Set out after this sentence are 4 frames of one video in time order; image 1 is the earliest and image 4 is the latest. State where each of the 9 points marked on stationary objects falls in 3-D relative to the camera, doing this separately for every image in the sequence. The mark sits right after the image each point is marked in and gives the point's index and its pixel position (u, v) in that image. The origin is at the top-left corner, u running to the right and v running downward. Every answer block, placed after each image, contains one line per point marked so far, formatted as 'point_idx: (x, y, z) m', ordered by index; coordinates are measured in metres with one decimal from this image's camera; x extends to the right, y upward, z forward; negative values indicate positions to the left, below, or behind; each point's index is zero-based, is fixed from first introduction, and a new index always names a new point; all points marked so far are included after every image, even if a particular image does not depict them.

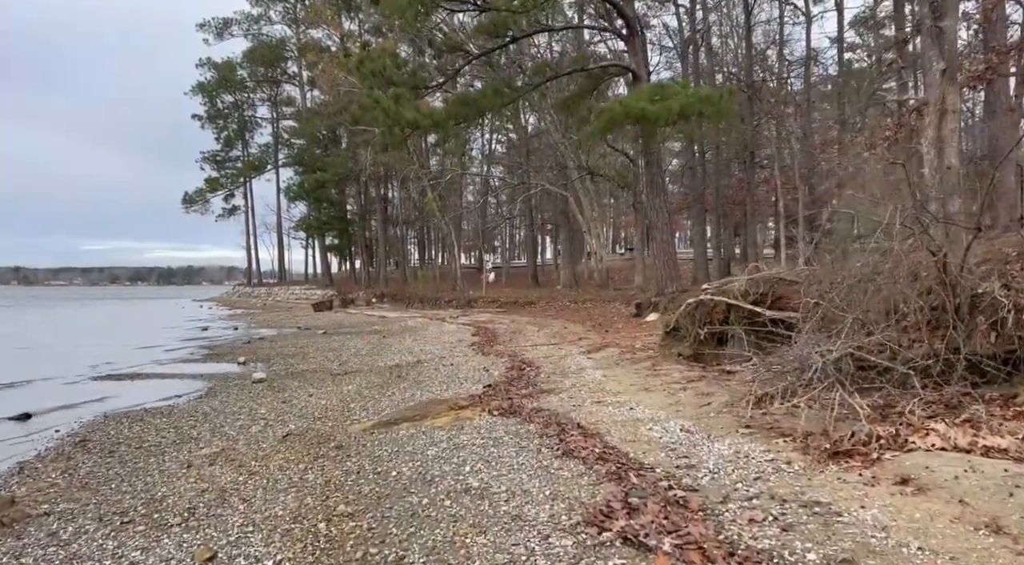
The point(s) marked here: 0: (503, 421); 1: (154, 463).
0: (-0.1, -1.3, +6.7) m
1: (-3.0, -1.5, +5.9) m
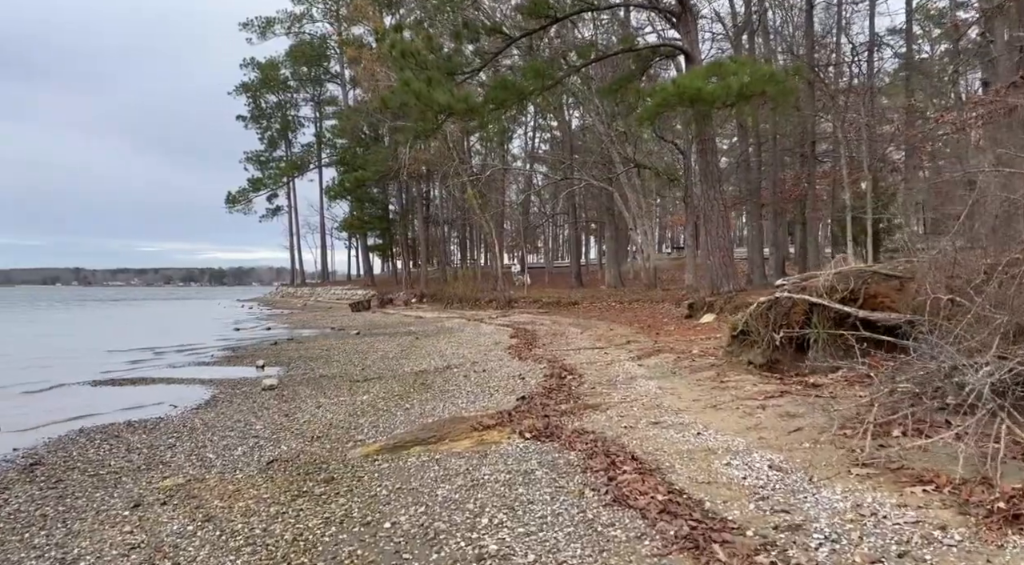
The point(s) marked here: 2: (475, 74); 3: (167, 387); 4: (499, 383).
0: (+0.2, -1.3, +5.4) m
1: (-2.8, -1.5, +4.7) m
2: (-0.8, +4.0, +13.4) m
3: (-5.3, -1.6, +10.7) m
4: (-0.2, -1.3, +9.1) m
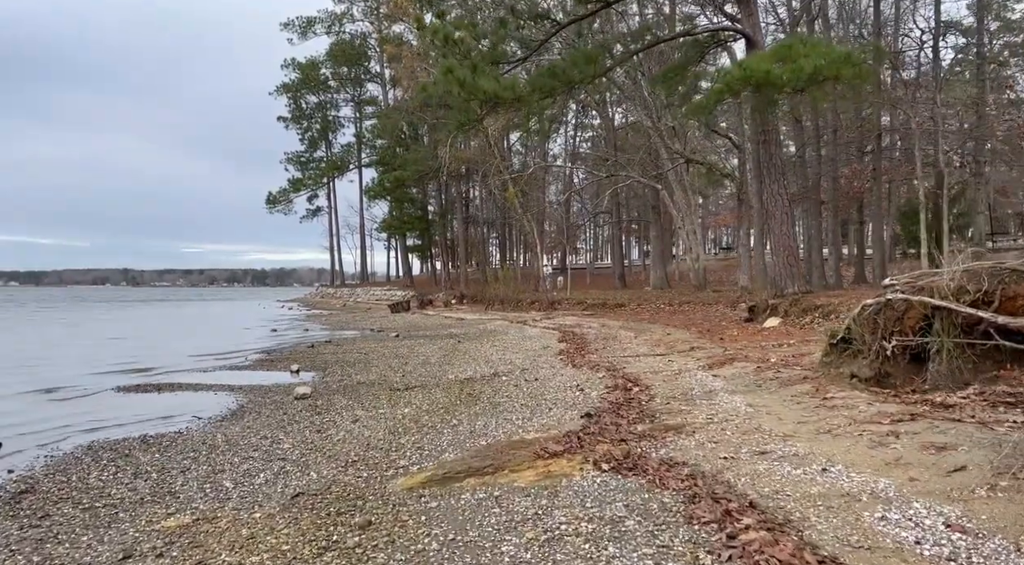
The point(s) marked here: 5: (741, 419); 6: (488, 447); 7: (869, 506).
0: (+0.7, -1.3, +4.4) m
1: (-2.4, -1.5, +3.8) m
2: (+0.1, +4.0, +12.4) m
3: (-4.6, -1.6, +10.0) m
4: (+0.5, -1.3, +8.1) m
5: (+2.0, -1.2, +5.9) m
6: (-0.2, -1.3, +5.5) m
7: (+1.9, -1.2, +3.7) m
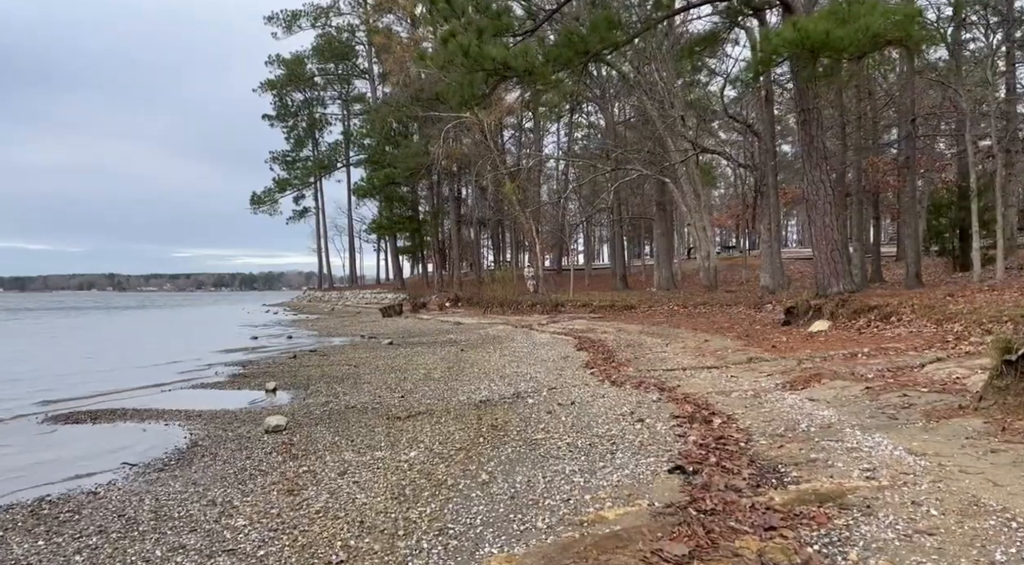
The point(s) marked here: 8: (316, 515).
0: (+1.1, -1.2, +2.3) m
1: (-1.9, -1.4, +1.8) m
2: (+0.4, +4.0, +10.4) m
3: (-4.2, -1.6, +7.9) m
4: (+0.9, -1.3, +6.1) m
5: (+2.4, -1.1, +3.9) m
6: (+0.2, -1.3, +3.4) m
7: (+2.3, -1.1, +1.7) m
8: (-1.2, -1.4, +4.2) m
